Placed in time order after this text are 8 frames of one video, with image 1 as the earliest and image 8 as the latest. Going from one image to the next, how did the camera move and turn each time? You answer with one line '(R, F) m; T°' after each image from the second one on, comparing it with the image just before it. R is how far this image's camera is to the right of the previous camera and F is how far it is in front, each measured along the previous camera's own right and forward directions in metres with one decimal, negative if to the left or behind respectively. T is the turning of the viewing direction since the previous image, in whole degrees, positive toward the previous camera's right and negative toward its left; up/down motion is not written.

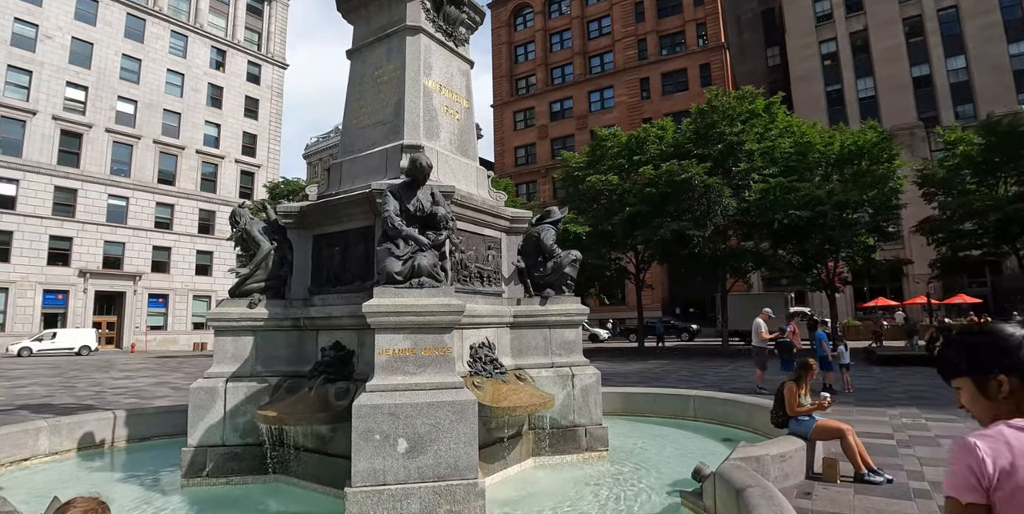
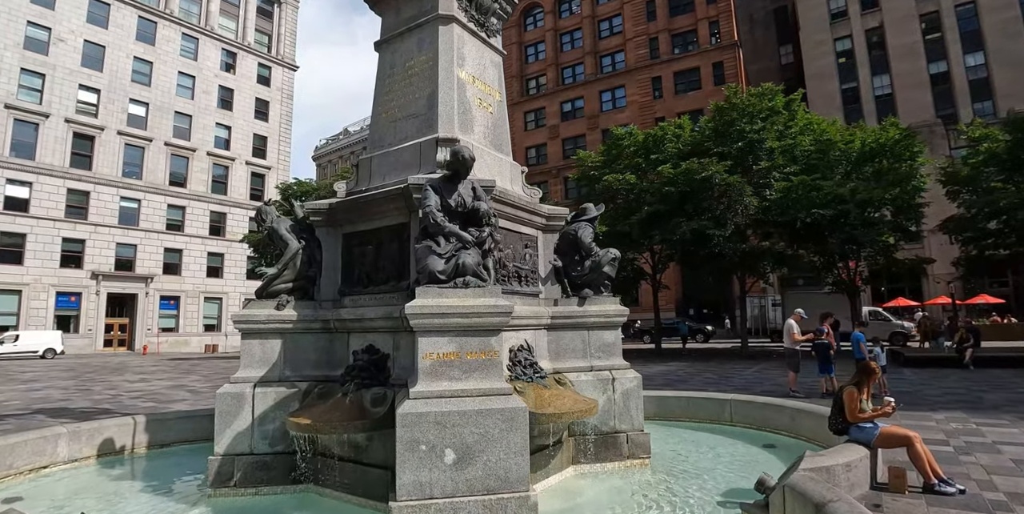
(-0.4, +0.3) m; -1°
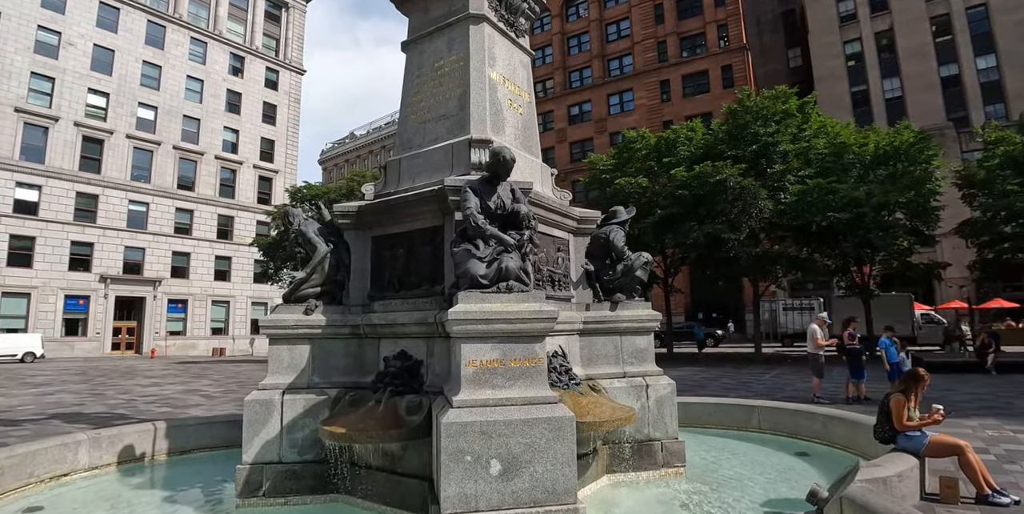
(-0.4, +0.2) m; 0°
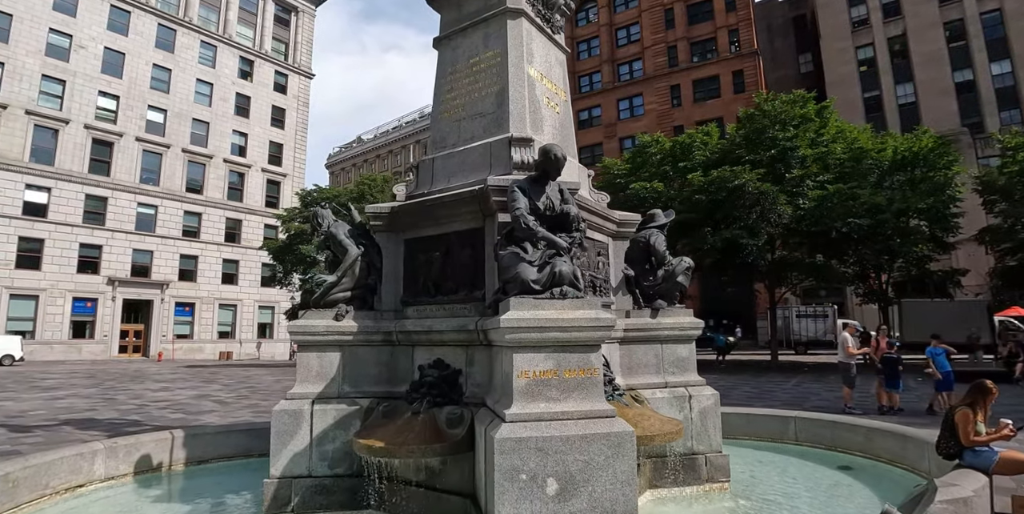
(-0.4, +0.3) m; 0°
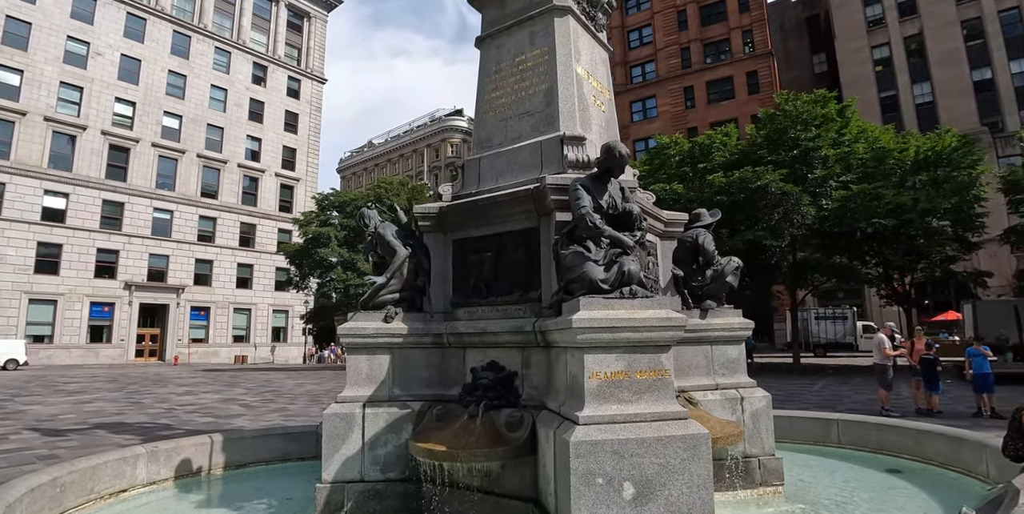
(-0.5, +0.1) m; -1°
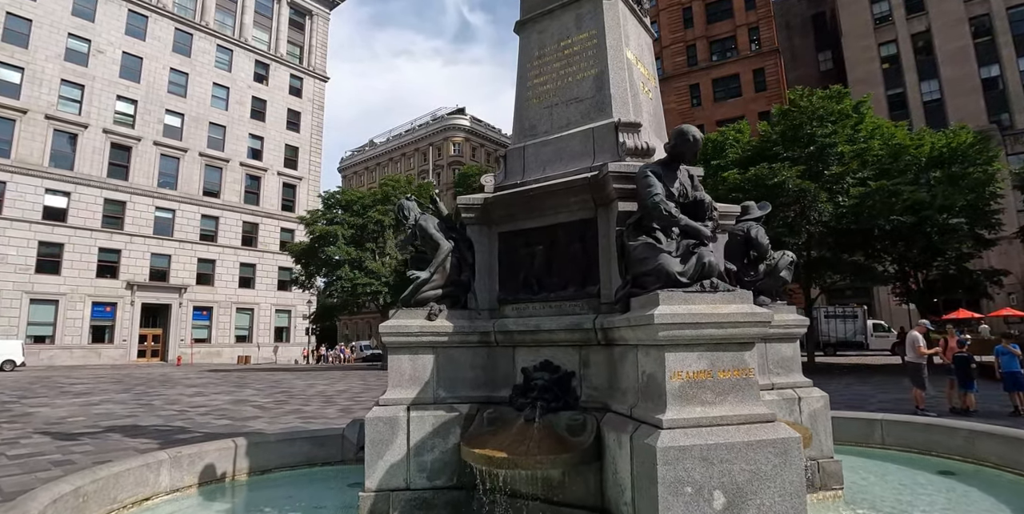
(-0.5, +0.3) m; 0°
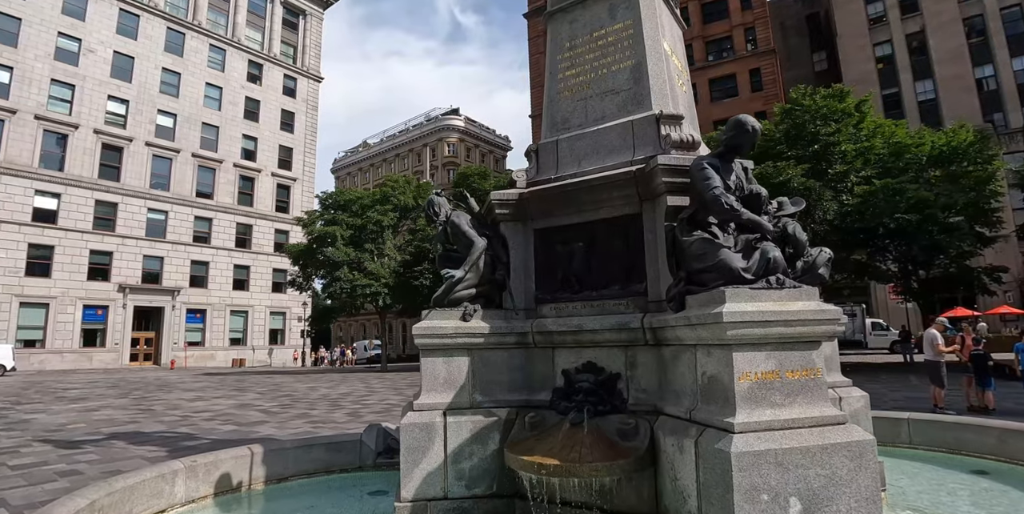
(-0.5, +0.2) m; +1°
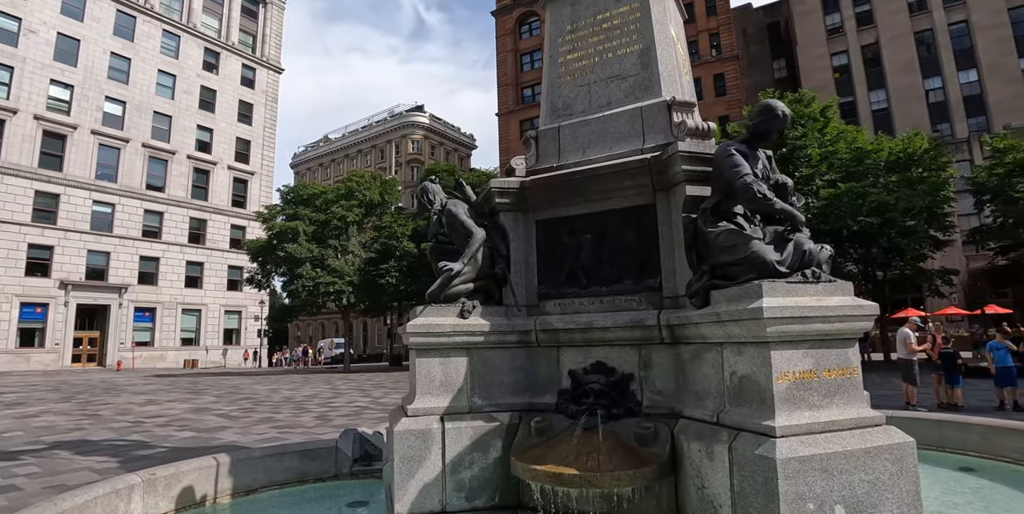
(-0.4, +0.4) m; +4°
